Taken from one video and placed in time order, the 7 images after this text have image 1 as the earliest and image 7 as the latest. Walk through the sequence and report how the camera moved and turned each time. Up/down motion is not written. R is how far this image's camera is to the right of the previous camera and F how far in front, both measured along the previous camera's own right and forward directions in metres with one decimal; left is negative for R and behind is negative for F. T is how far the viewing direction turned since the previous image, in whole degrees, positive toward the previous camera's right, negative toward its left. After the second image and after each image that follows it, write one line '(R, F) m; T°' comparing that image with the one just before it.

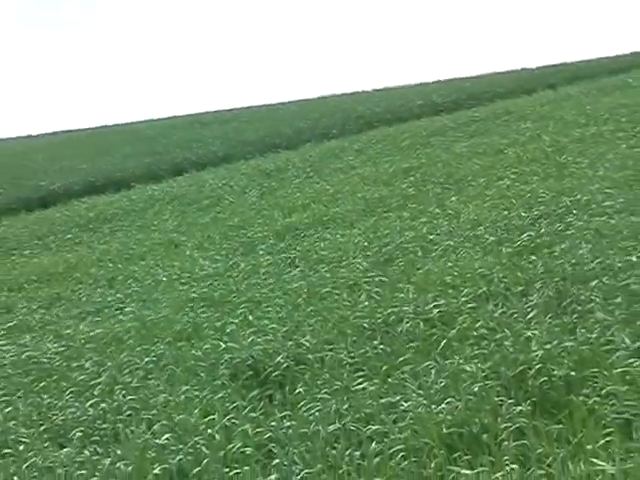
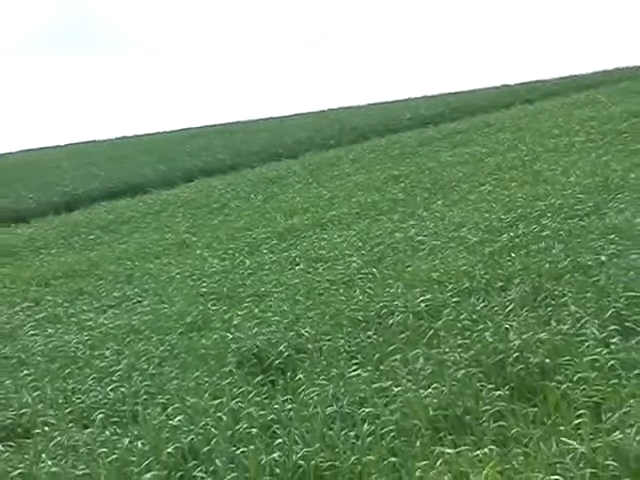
(+0.1, -0.9) m; 0°
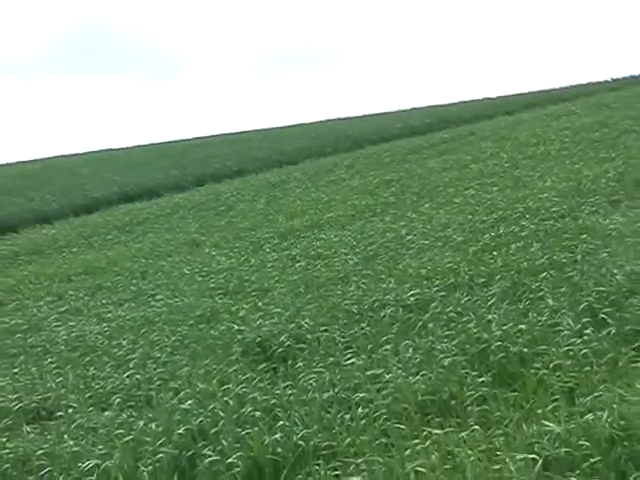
(0.0, -0.9) m; 0°
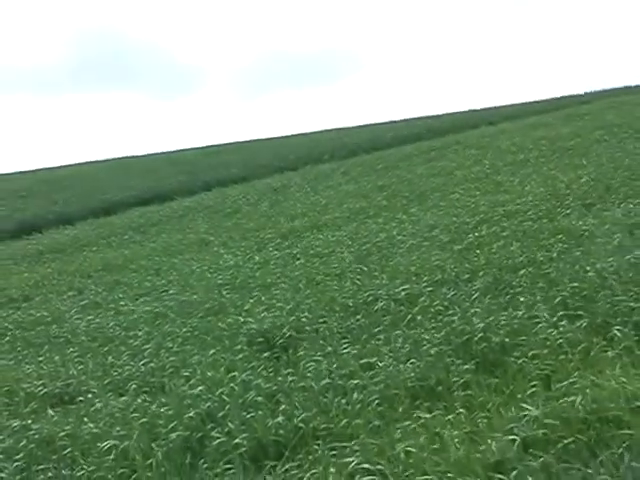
(0.0, -0.9) m; 0°
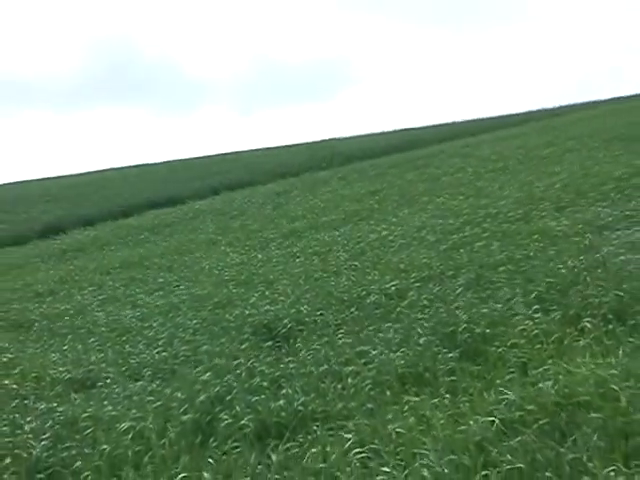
(+0.1, -1.1) m; 0°
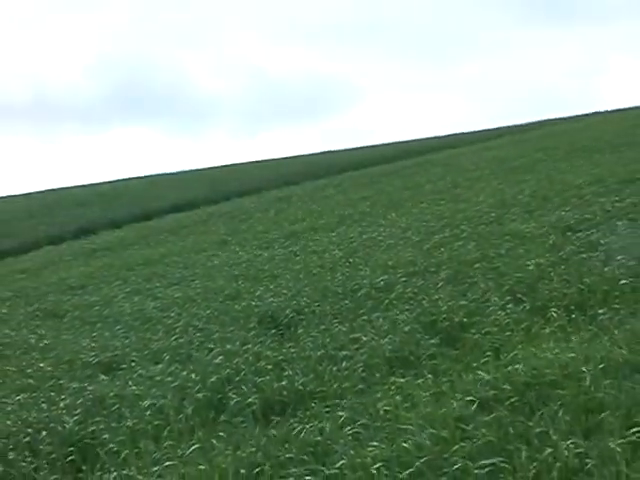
(+0.1, -1.7) m; 0°
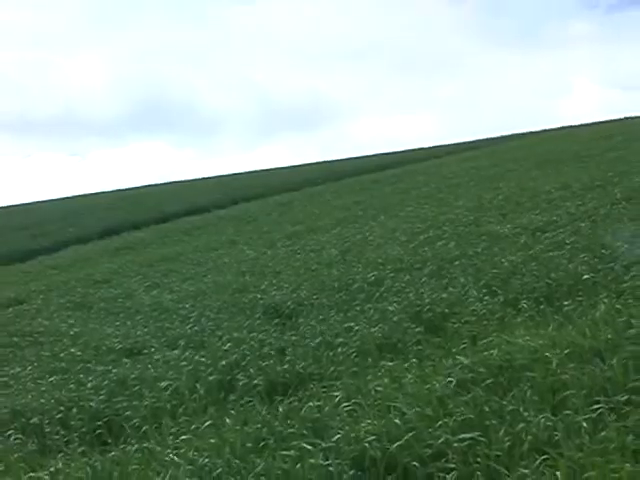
(+0.1, -1.7) m; 0°
